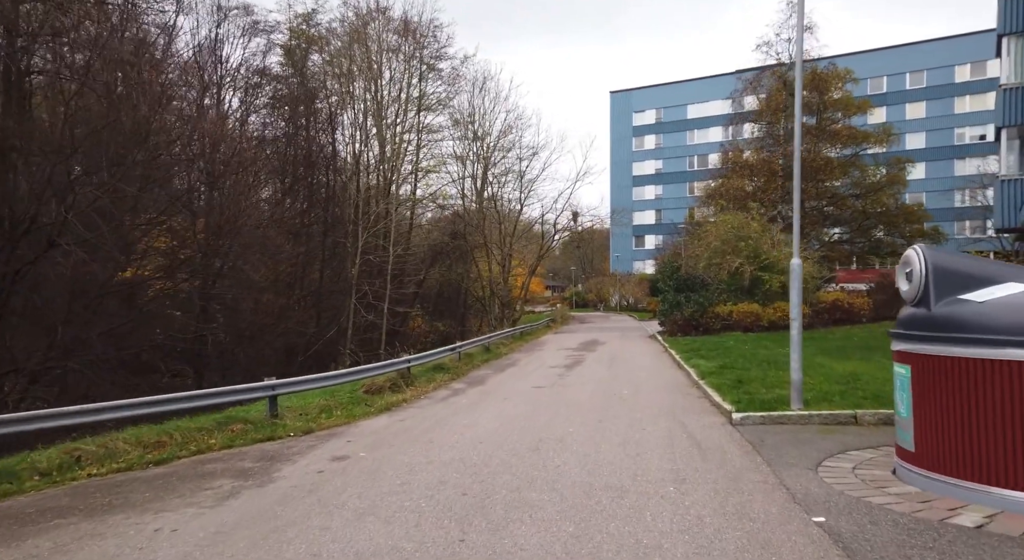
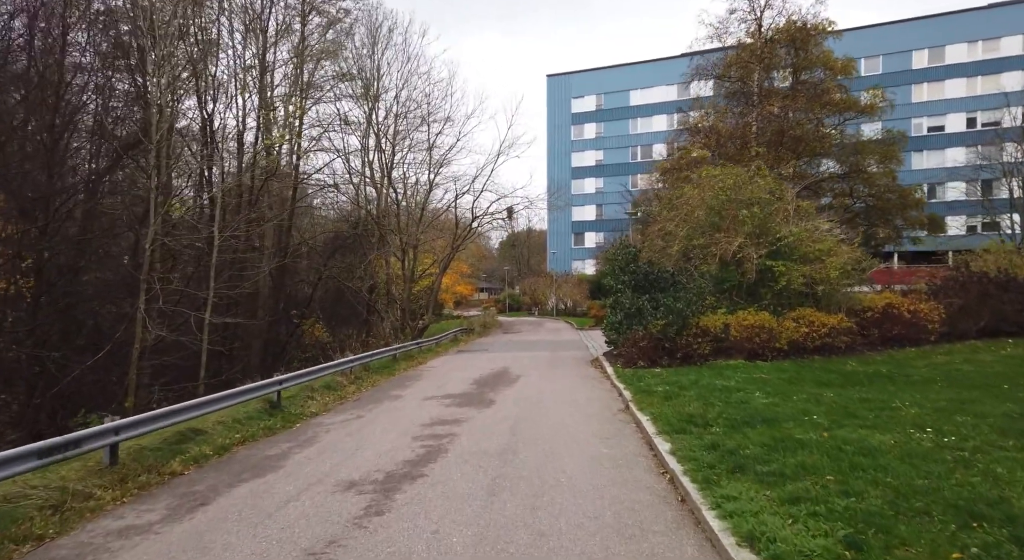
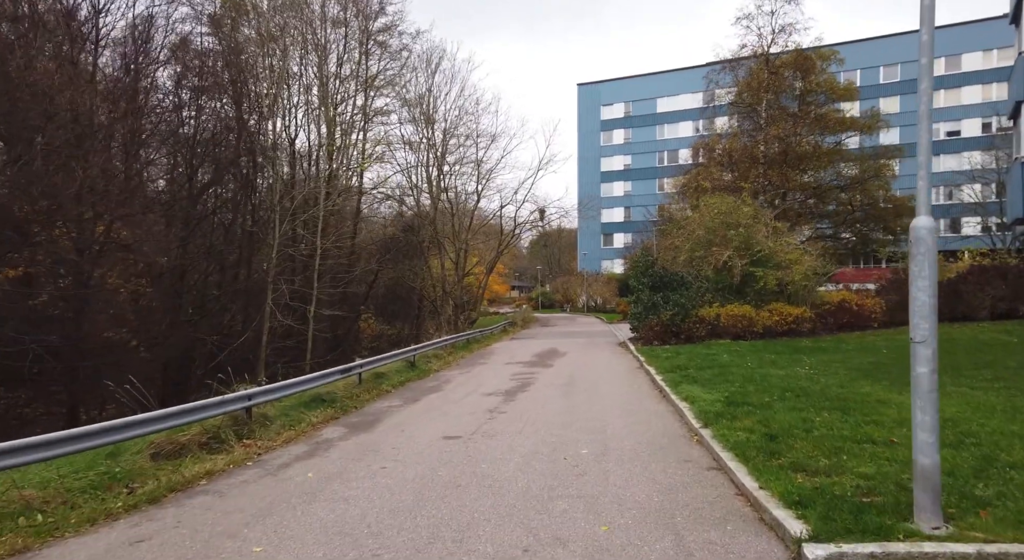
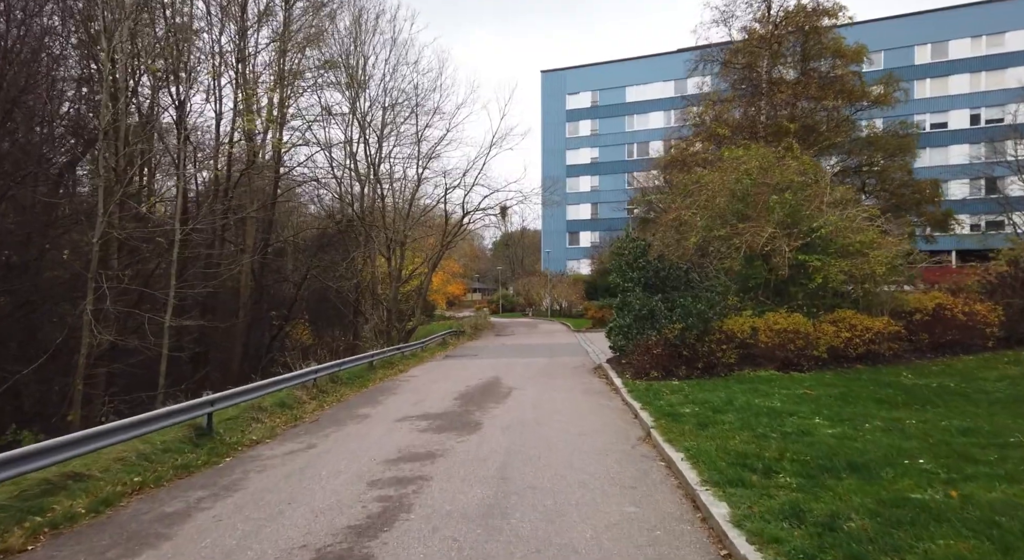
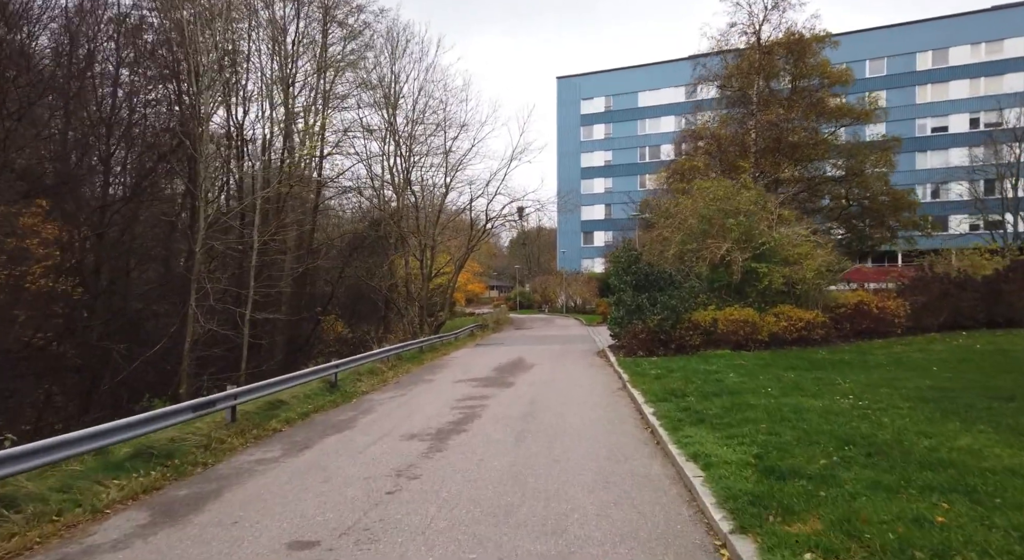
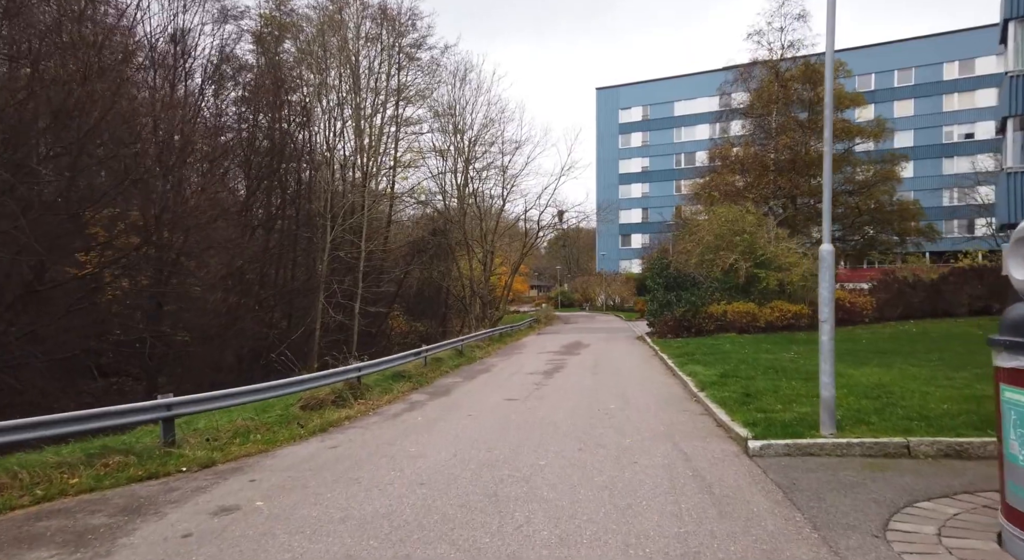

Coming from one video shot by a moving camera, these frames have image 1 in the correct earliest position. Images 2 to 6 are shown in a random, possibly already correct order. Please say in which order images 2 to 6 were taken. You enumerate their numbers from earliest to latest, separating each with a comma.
6, 3, 5, 2, 4
